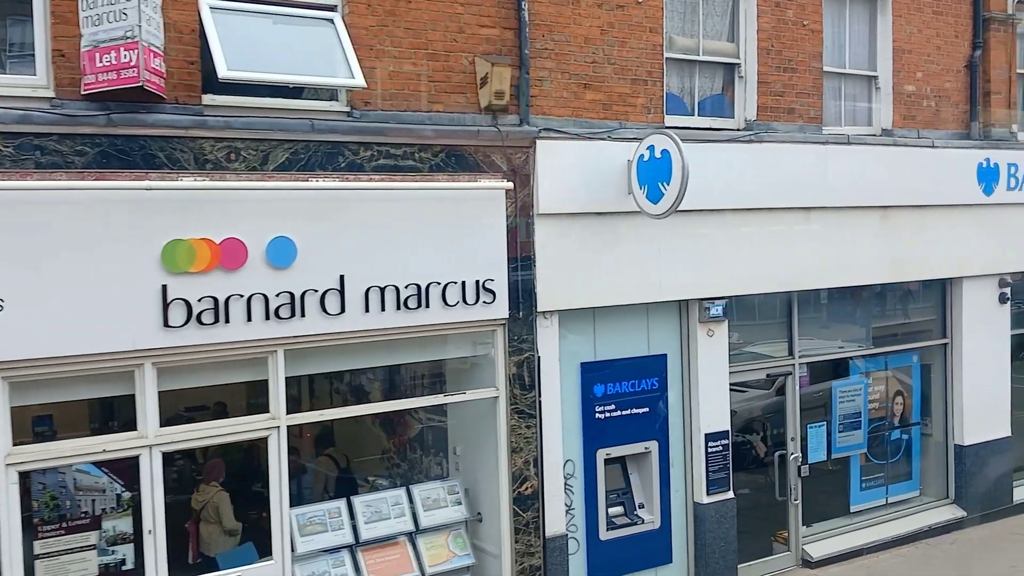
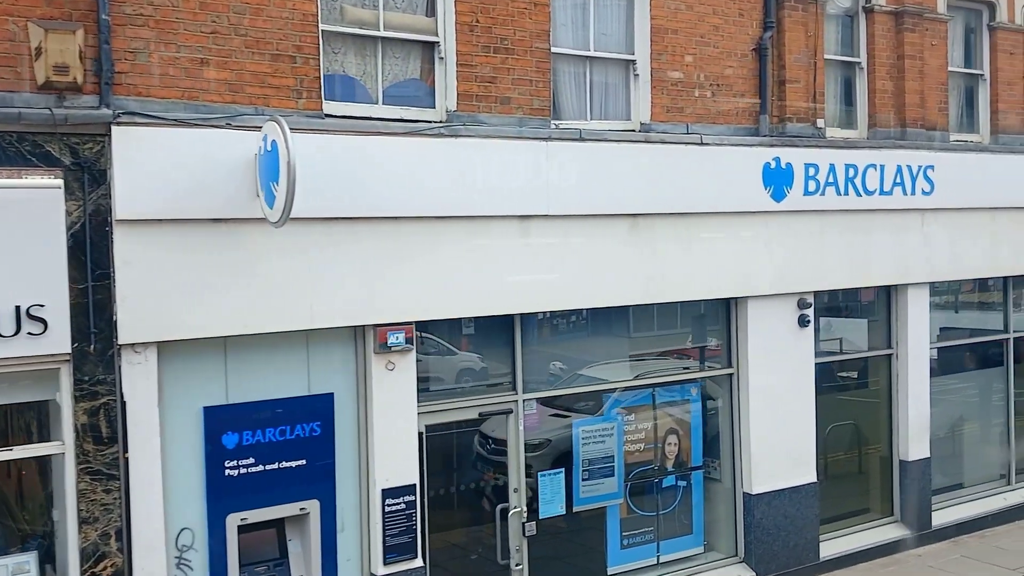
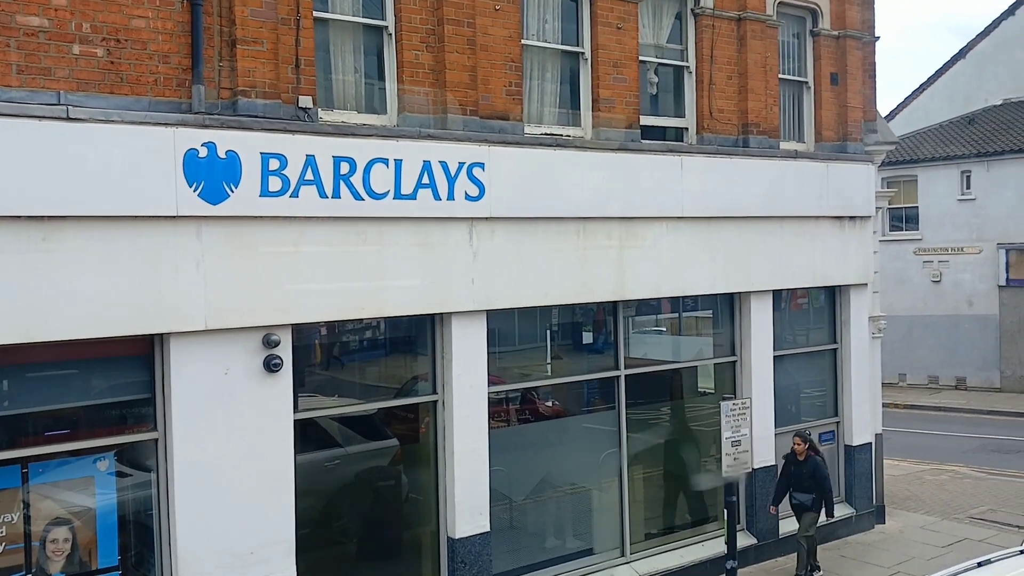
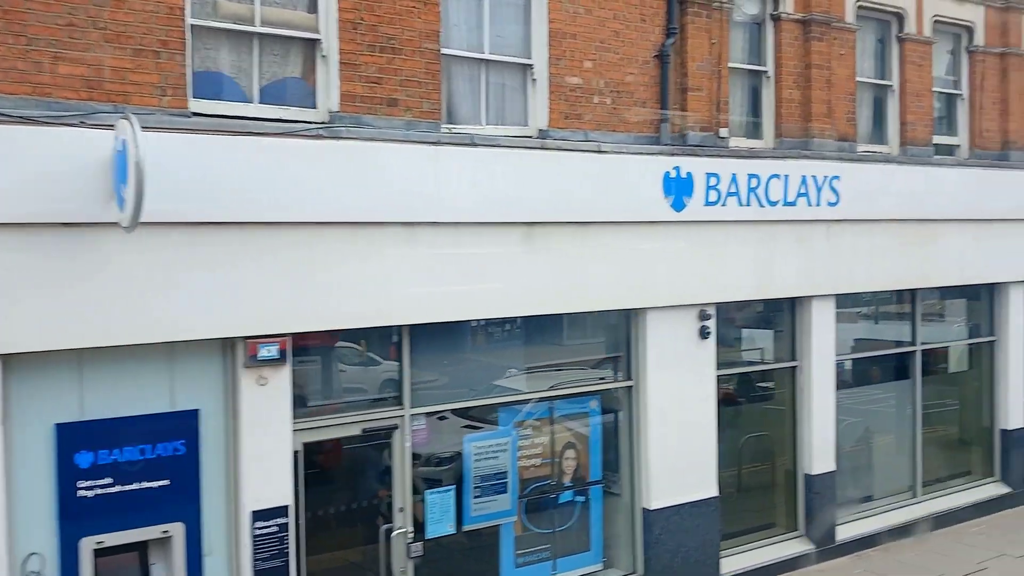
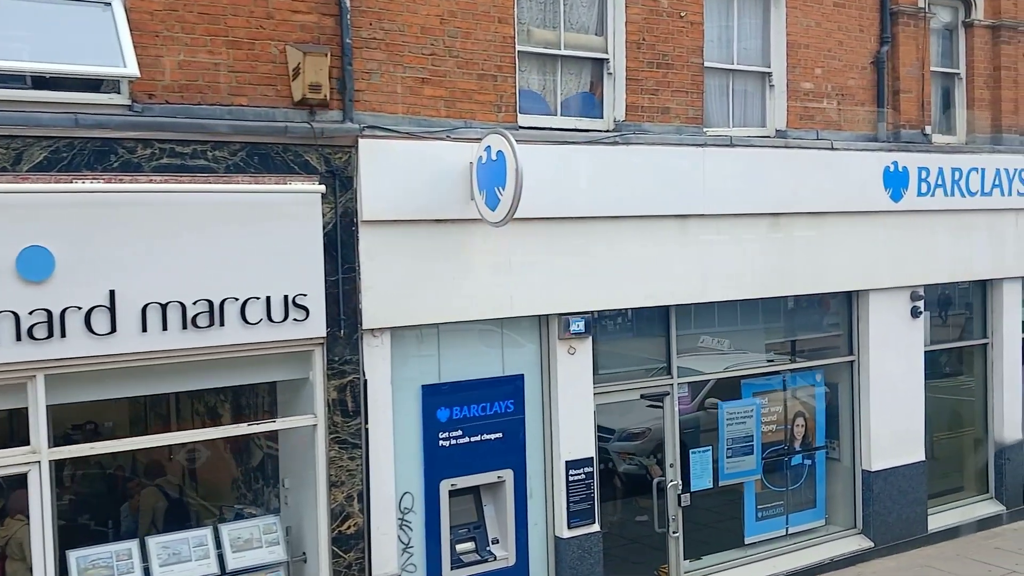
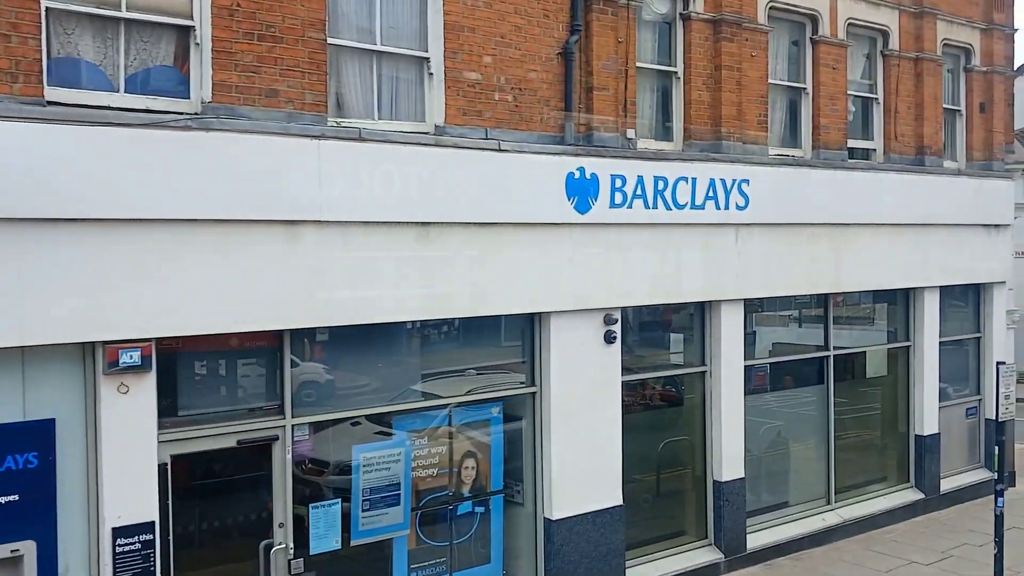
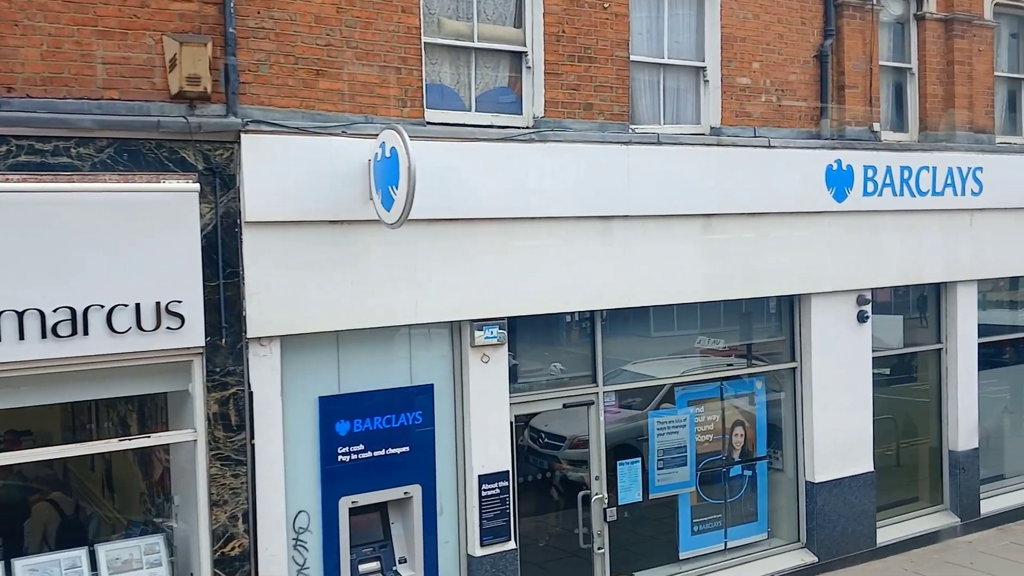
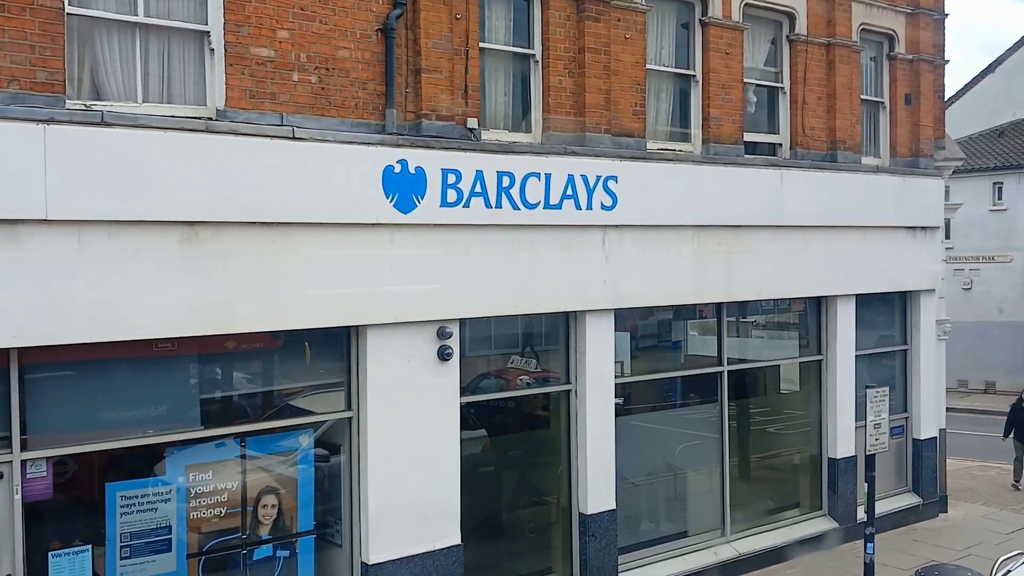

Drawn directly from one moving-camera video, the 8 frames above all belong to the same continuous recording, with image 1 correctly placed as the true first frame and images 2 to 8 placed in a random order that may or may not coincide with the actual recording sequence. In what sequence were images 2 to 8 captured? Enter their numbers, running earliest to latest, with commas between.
5, 7, 2, 4, 6, 8, 3
